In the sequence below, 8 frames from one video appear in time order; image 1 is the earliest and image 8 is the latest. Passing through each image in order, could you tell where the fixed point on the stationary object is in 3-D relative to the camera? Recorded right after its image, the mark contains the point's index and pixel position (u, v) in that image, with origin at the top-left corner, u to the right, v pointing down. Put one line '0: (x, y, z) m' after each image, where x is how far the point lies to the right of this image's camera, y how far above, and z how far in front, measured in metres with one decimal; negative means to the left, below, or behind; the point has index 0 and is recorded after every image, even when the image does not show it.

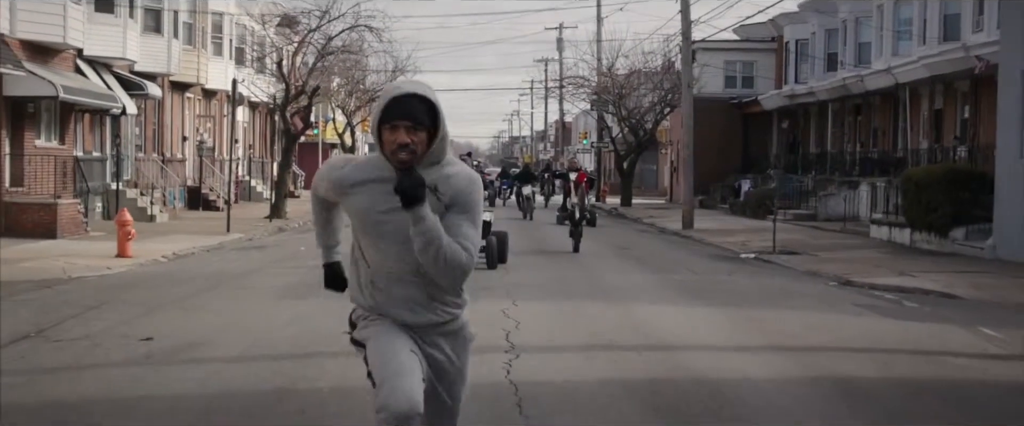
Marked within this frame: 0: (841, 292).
0: (+4.6, -1.1, +16.4) m
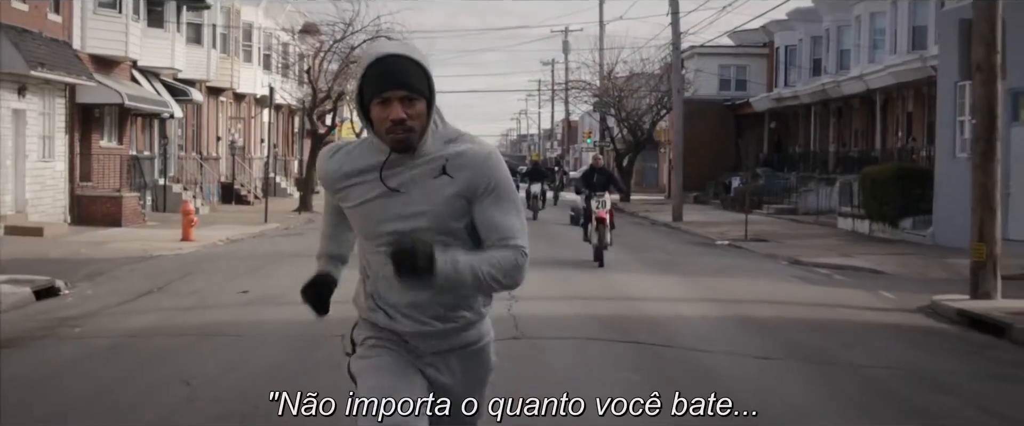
0: (+4.7, -1.0, +19.9) m
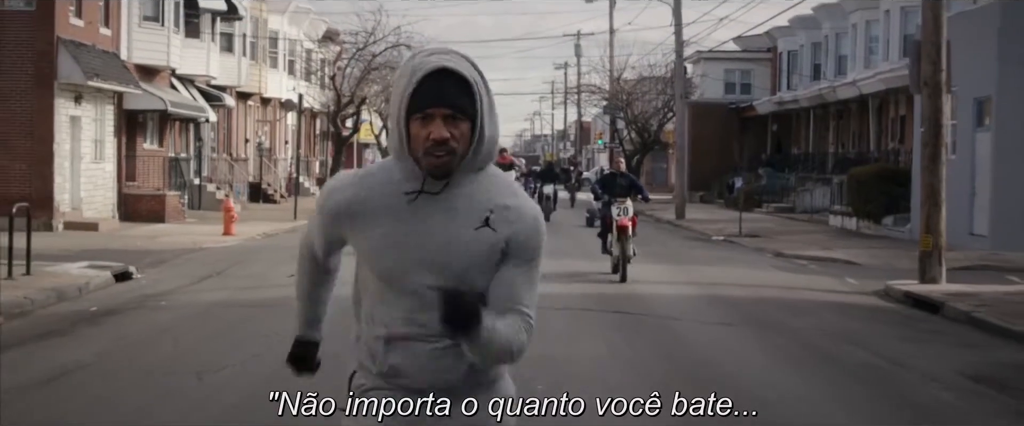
0: (+4.9, -0.9, +22.2) m
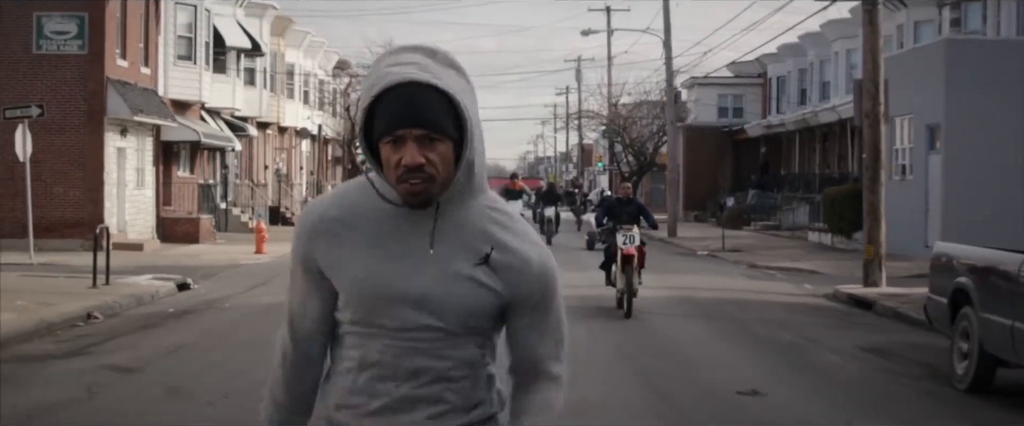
0: (+4.9, -1.2, +25.0) m
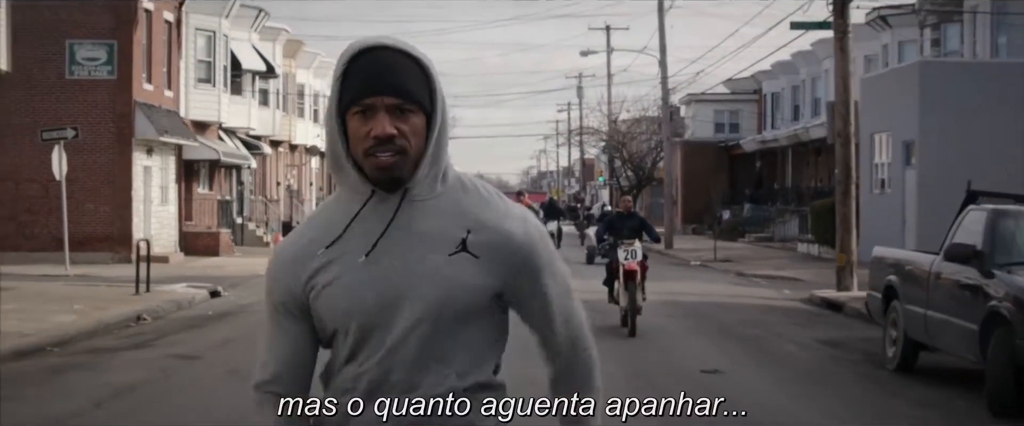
0: (+5.0, -1.5, +26.9) m
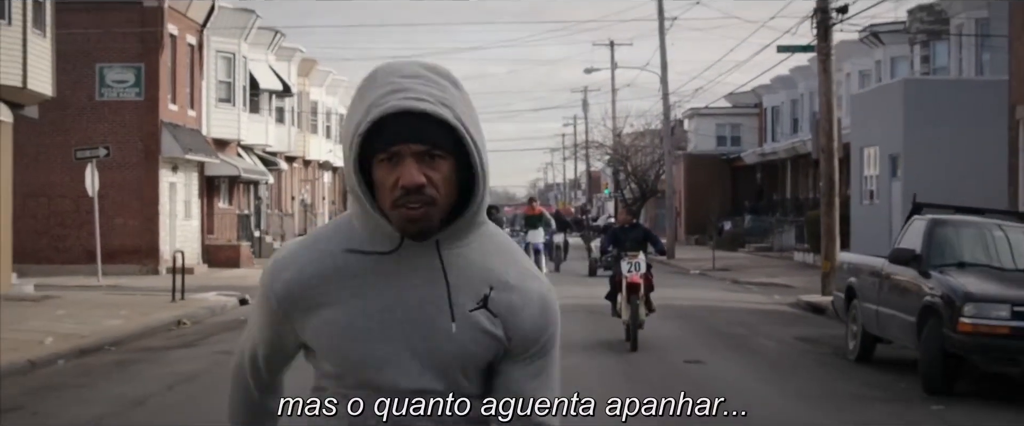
0: (+5.2, -1.8, +28.4) m
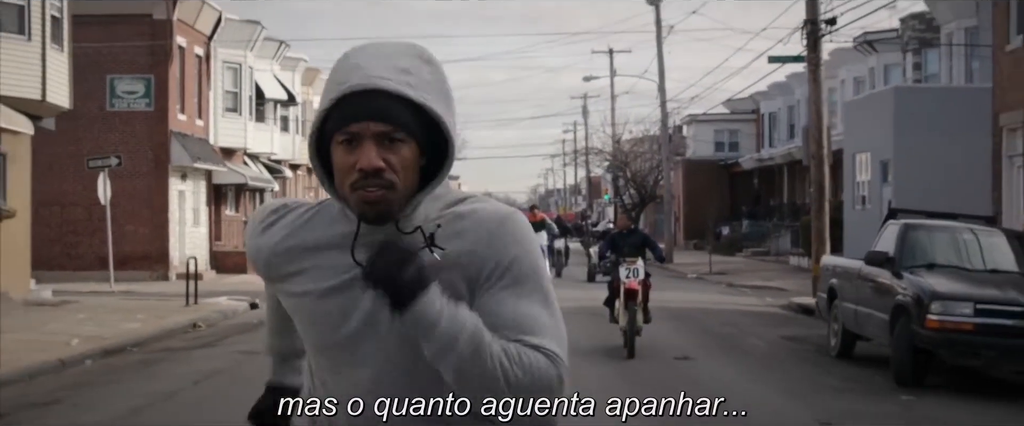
0: (+5.2, -1.9, +29.2) m
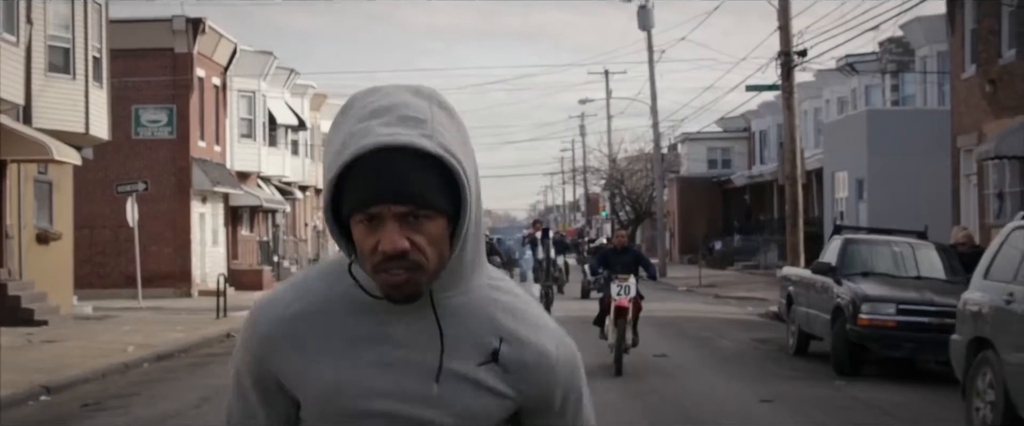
0: (+5.2, -2.3, +31.4) m
